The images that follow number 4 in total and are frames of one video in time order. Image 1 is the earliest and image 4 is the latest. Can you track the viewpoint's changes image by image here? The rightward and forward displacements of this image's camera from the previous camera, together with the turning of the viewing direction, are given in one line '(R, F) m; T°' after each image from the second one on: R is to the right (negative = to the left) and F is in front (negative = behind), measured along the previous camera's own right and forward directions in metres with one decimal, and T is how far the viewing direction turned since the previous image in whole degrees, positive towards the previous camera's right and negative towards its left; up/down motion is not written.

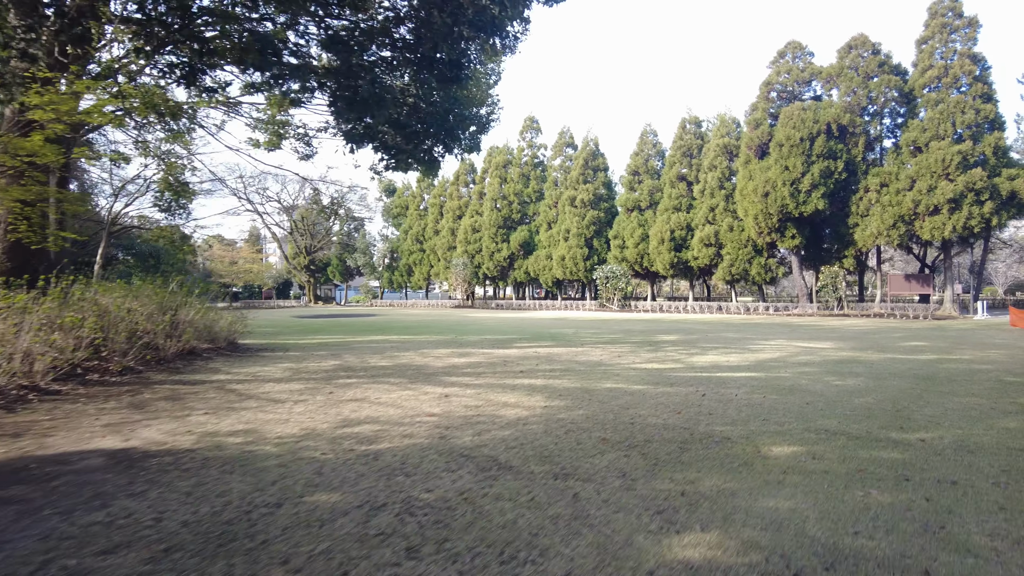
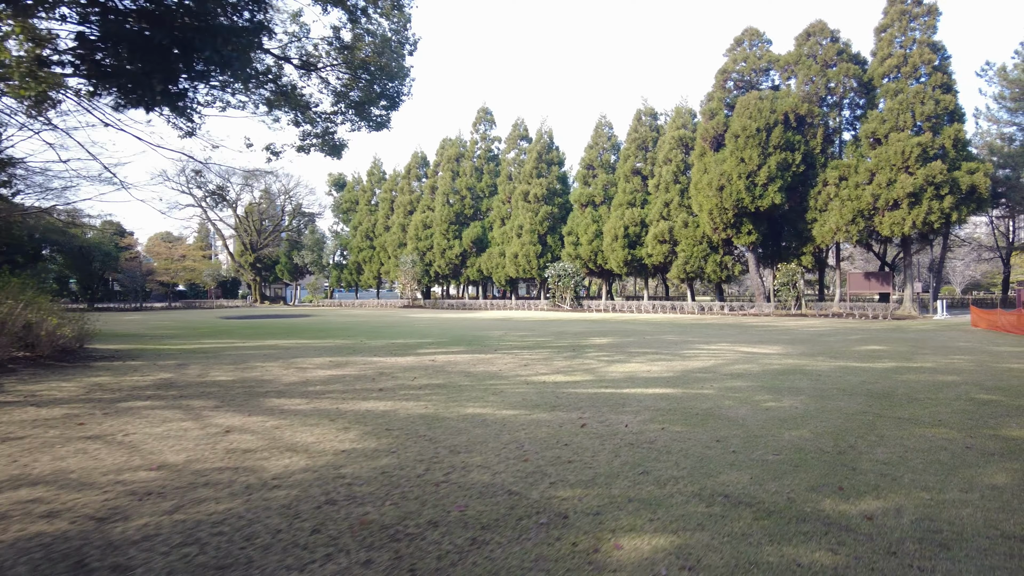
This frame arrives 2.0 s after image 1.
(+1.1, +1.7) m; +3°
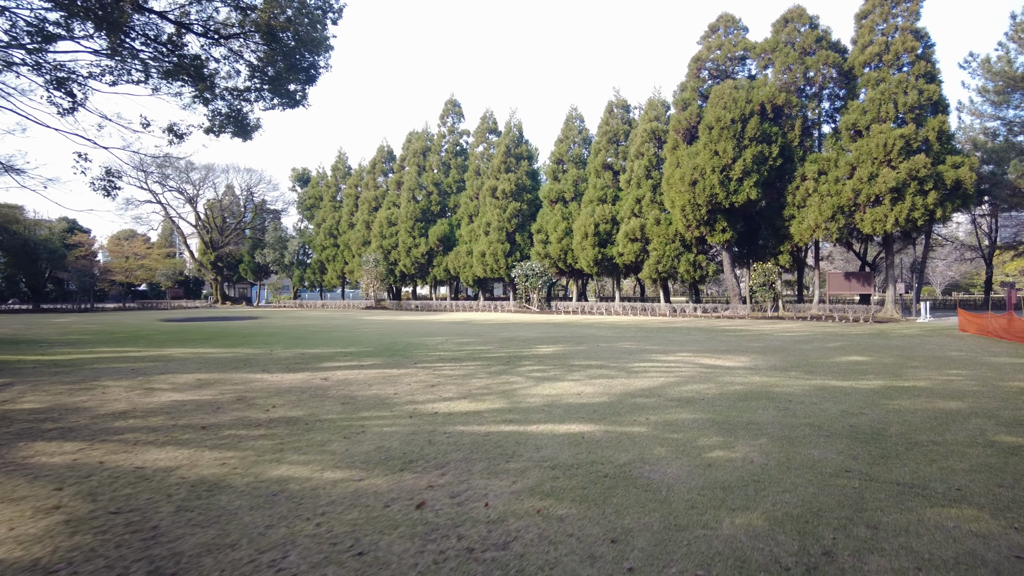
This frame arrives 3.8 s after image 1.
(+0.8, +1.5) m; +1°
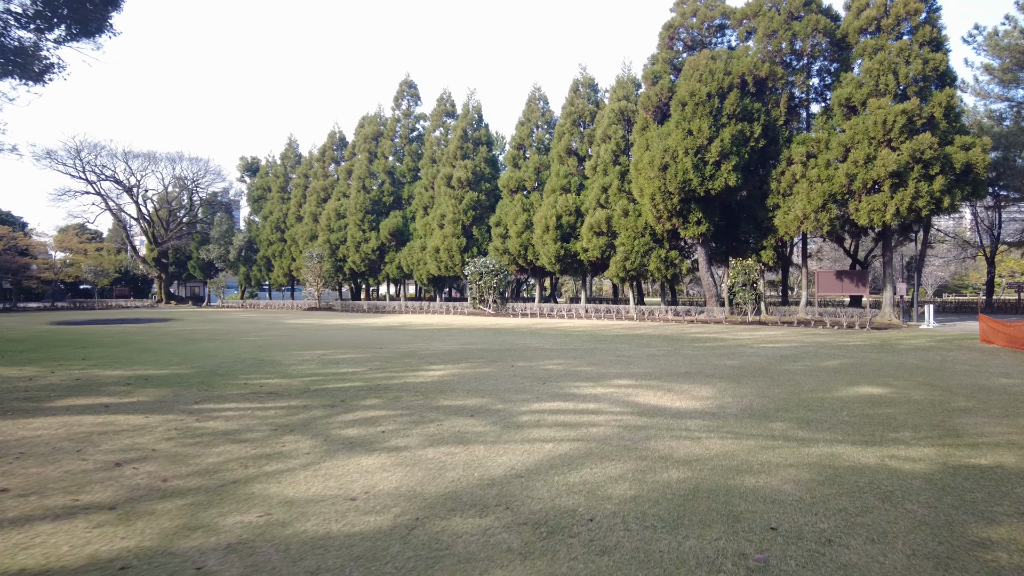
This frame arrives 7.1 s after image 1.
(+1.3, +3.0) m; +1°
